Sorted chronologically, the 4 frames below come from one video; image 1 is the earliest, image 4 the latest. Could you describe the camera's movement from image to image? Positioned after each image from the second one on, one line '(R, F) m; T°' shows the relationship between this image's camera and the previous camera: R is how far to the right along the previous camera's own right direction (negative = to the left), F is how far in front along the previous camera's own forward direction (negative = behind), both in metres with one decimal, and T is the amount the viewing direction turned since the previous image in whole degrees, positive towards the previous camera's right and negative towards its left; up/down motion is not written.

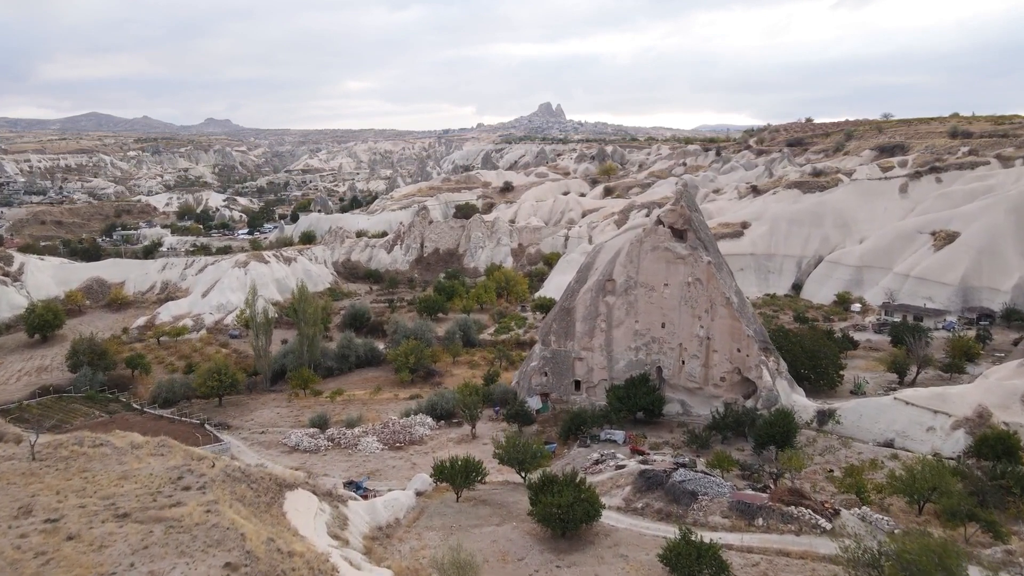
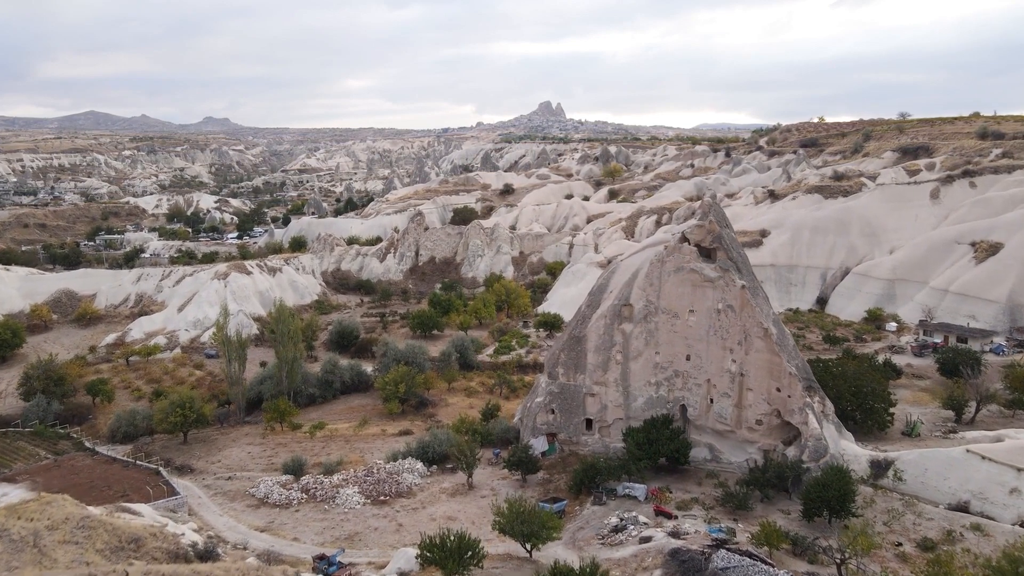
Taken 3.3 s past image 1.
(-0.1, +2.6) m; 0°
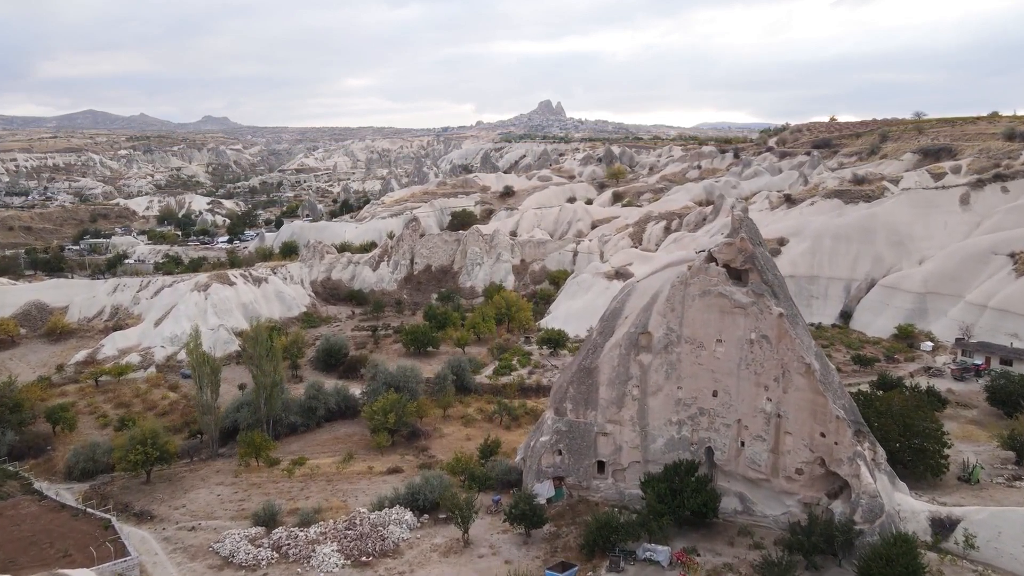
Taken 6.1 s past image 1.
(0.0, +2.1) m; 0°
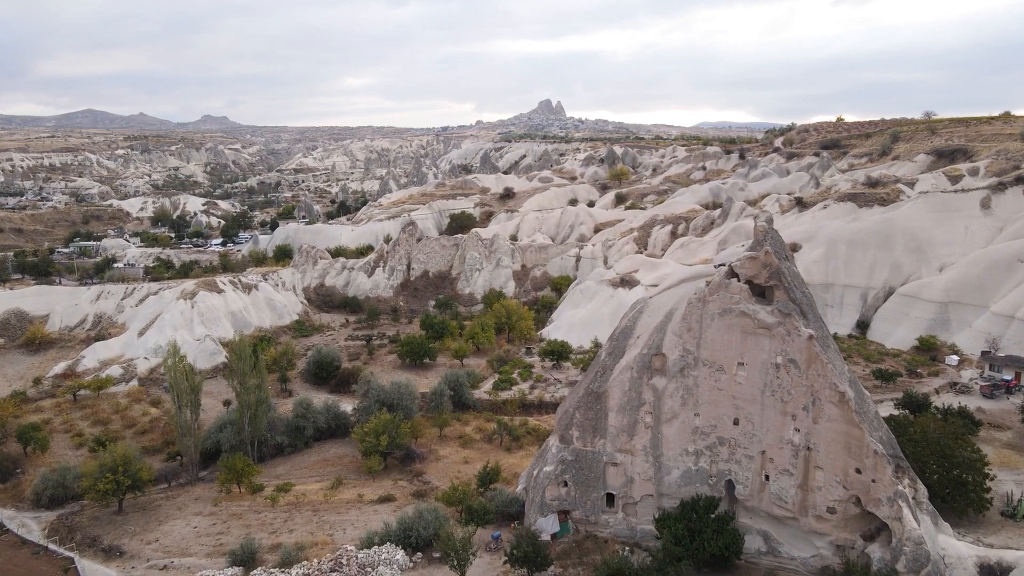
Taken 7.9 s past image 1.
(0.0, +1.3) m; 0°
